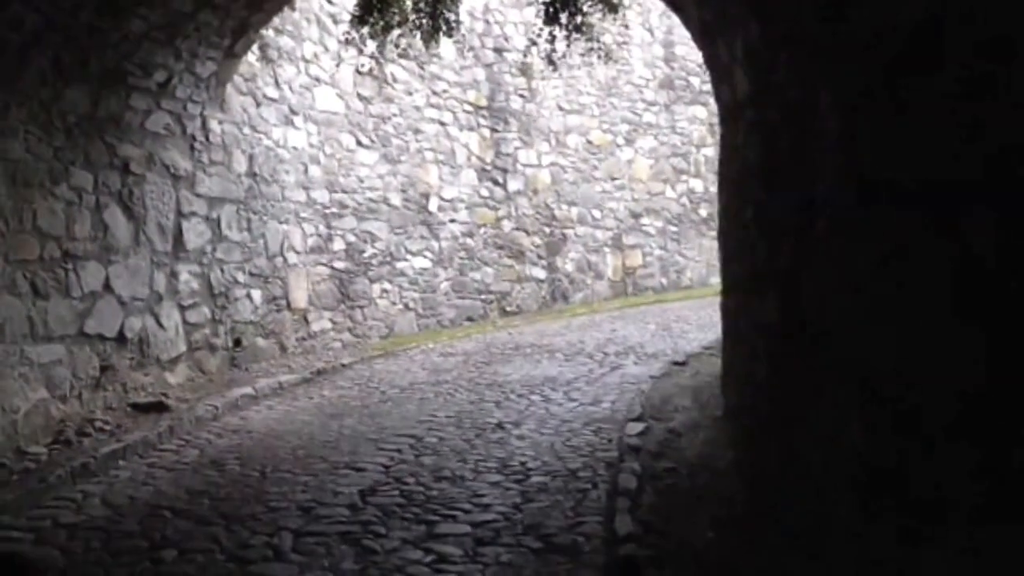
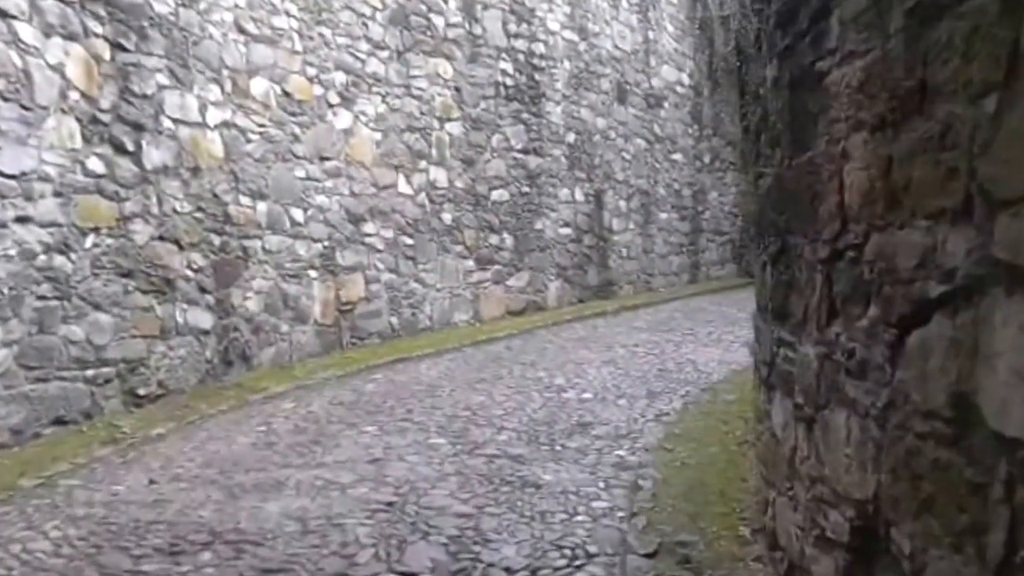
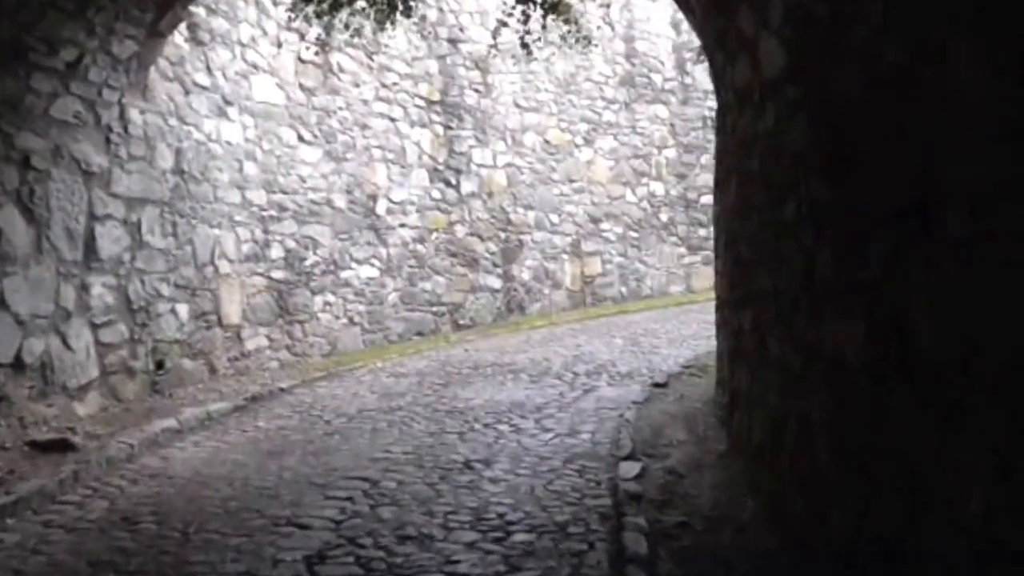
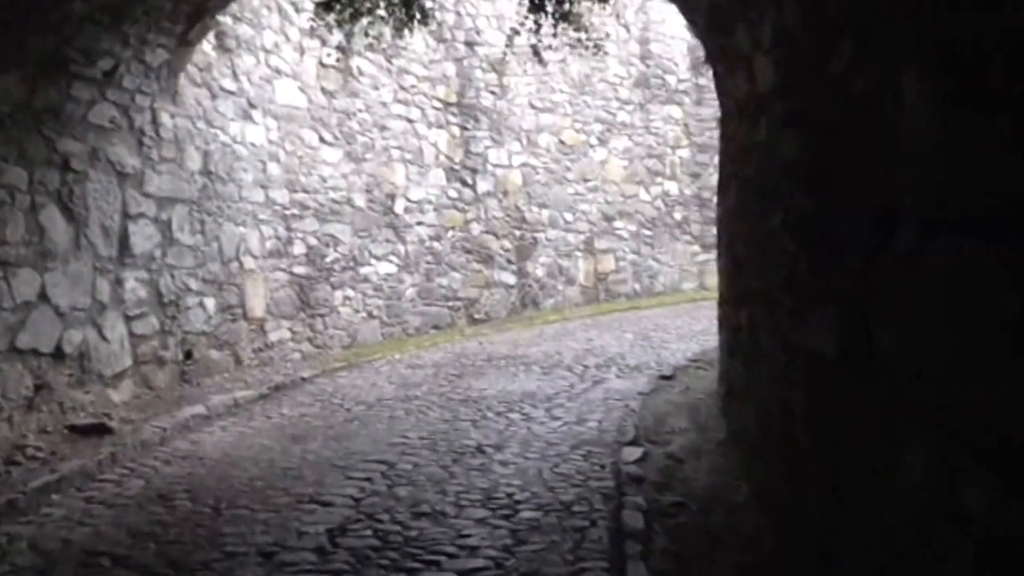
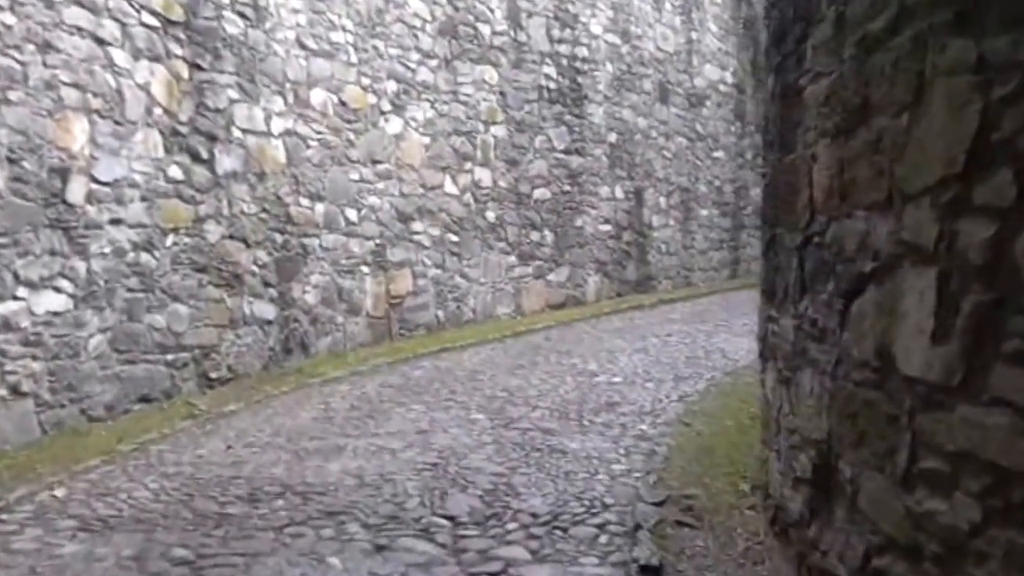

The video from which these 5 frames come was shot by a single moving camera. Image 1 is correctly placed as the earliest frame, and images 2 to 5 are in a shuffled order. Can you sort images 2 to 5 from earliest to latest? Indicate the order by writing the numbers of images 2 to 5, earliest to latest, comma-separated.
4, 3, 5, 2
